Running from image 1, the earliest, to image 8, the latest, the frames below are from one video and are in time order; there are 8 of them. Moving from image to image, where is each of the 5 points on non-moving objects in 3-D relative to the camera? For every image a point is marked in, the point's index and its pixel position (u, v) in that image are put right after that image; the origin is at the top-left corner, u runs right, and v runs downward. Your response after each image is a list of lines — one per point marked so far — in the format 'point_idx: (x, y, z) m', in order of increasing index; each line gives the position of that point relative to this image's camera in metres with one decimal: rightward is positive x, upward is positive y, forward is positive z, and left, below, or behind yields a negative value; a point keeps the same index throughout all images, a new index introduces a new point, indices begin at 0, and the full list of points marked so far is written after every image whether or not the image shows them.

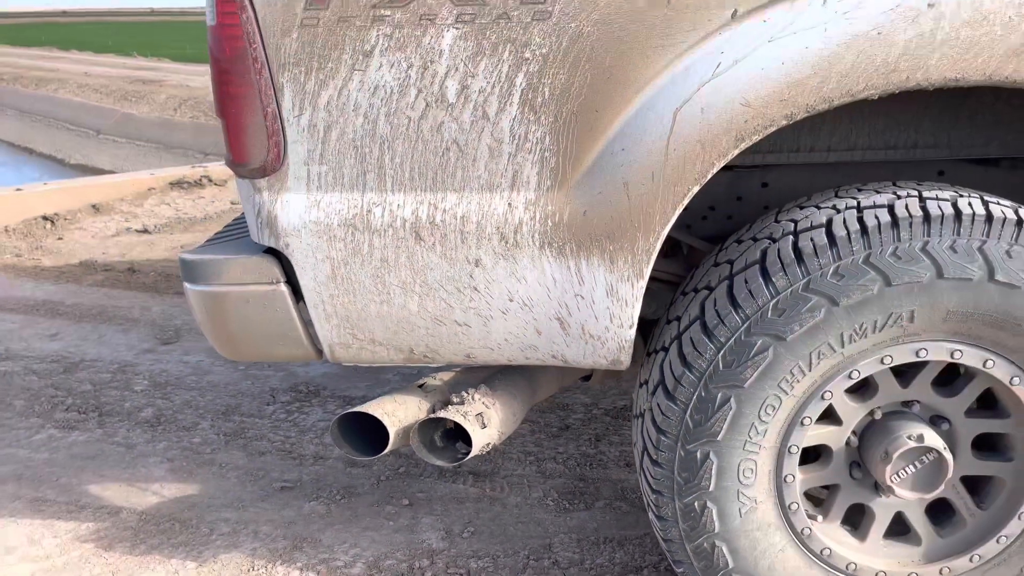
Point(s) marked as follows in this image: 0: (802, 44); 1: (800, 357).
0: (+0.4, +0.3, +1.2) m
1: (+0.4, -0.1, +1.4) m
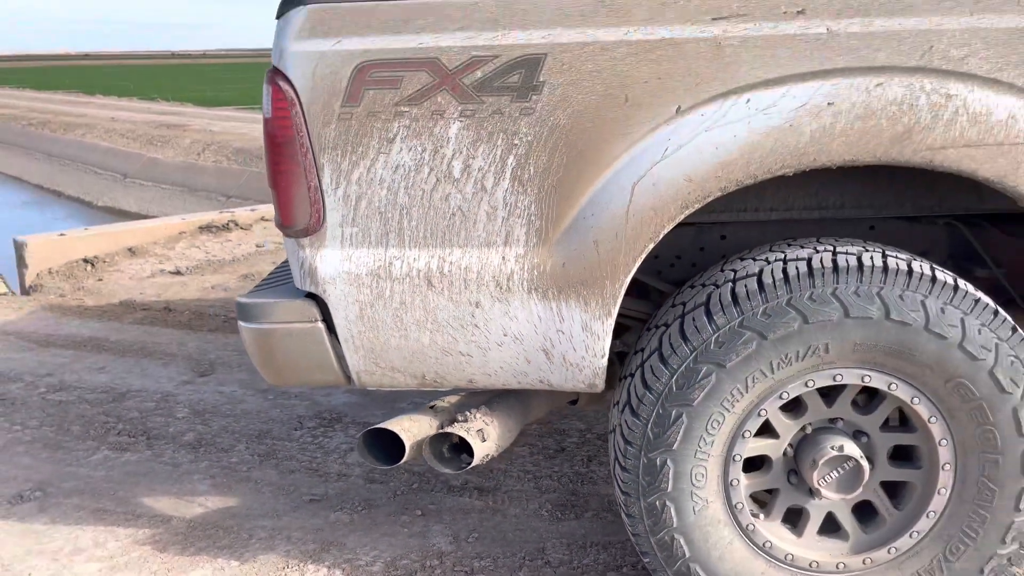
0: (+0.4, +0.3, +1.6) m
1: (+0.4, -0.2, +1.7) m
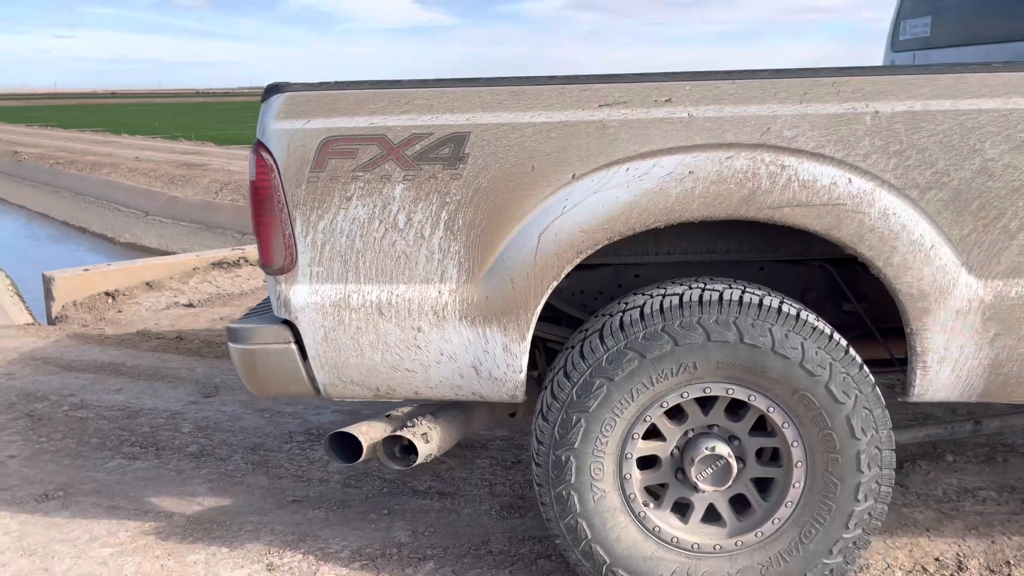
0: (+0.2, +0.2, +2.0) m
1: (+0.3, -0.2, +2.1) m
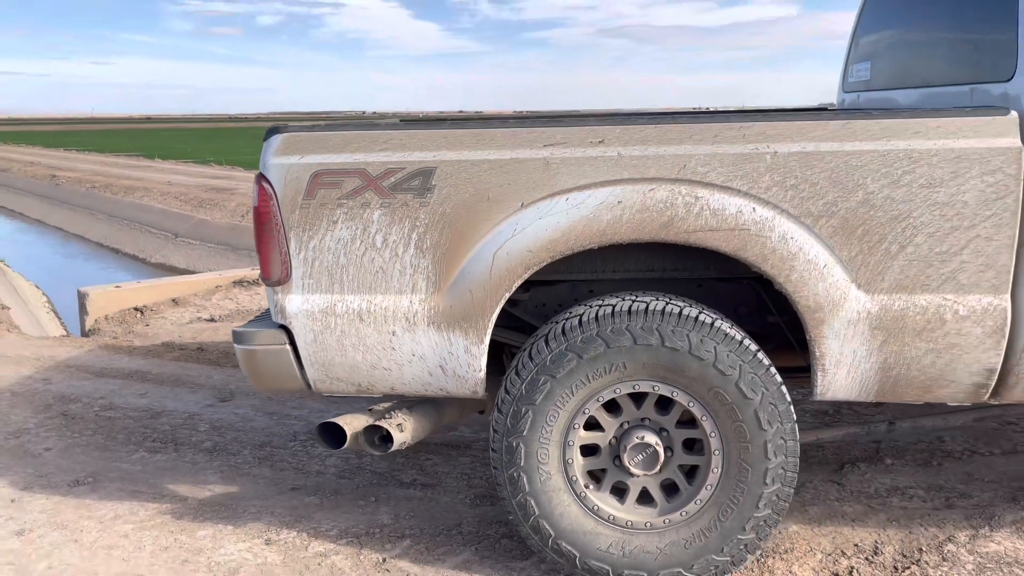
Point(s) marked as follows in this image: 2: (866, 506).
0: (+0.1, +0.2, +2.4) m
1: (+0.1, -0.3, +2.5) m
2: (+1.3, -0.8, +3.1) m
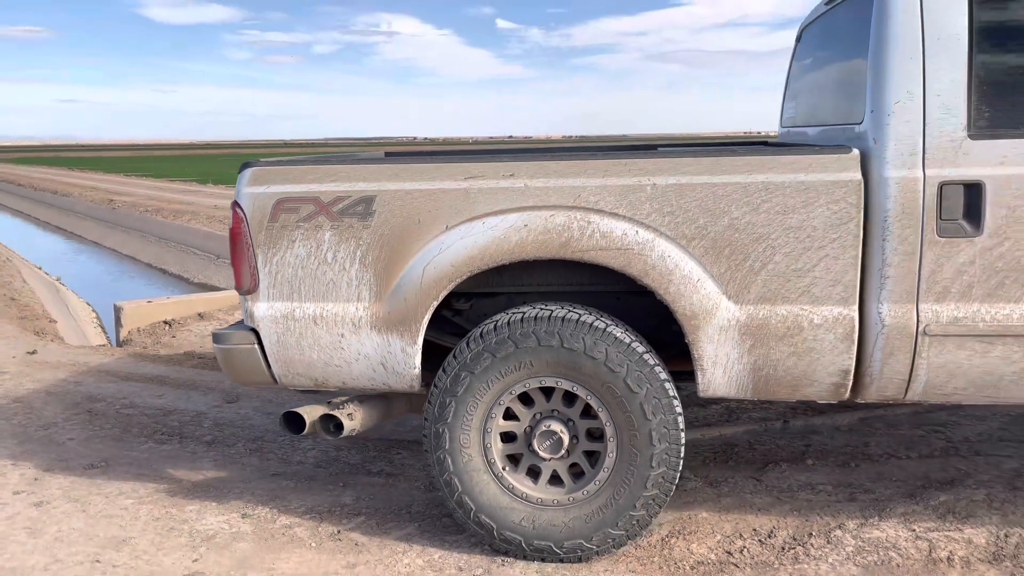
0: (-0.1, +0.2, +2.8) m
1: (-0.1, -0.3, +2.9) m
2: (+1.1, -0.8, +3.5) m
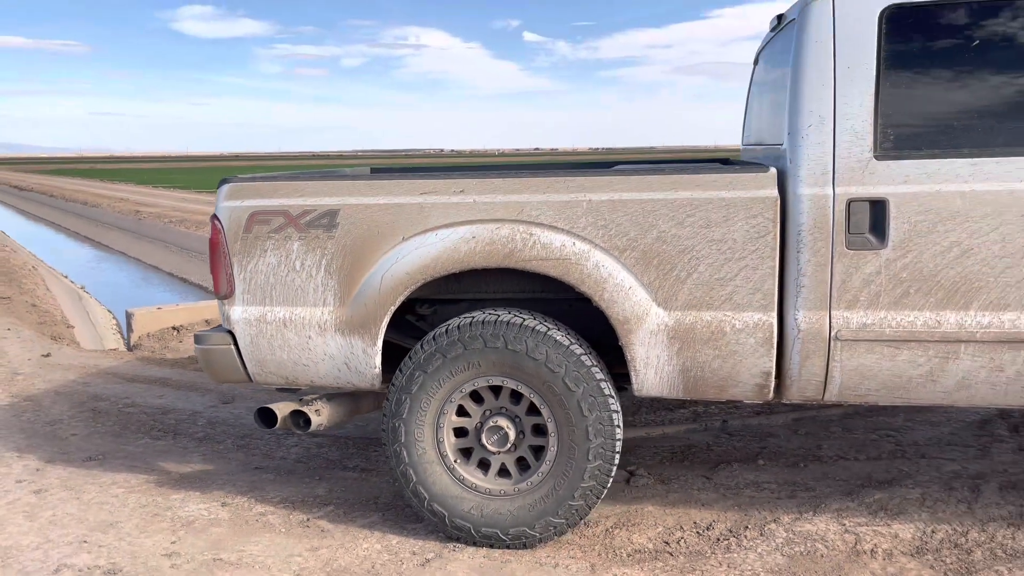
0: (-0.3, +0.1, +3.1) m
1: (-0.3, -0.3, +3.2) m
2: (+0.9, -0.9, +3.7) m
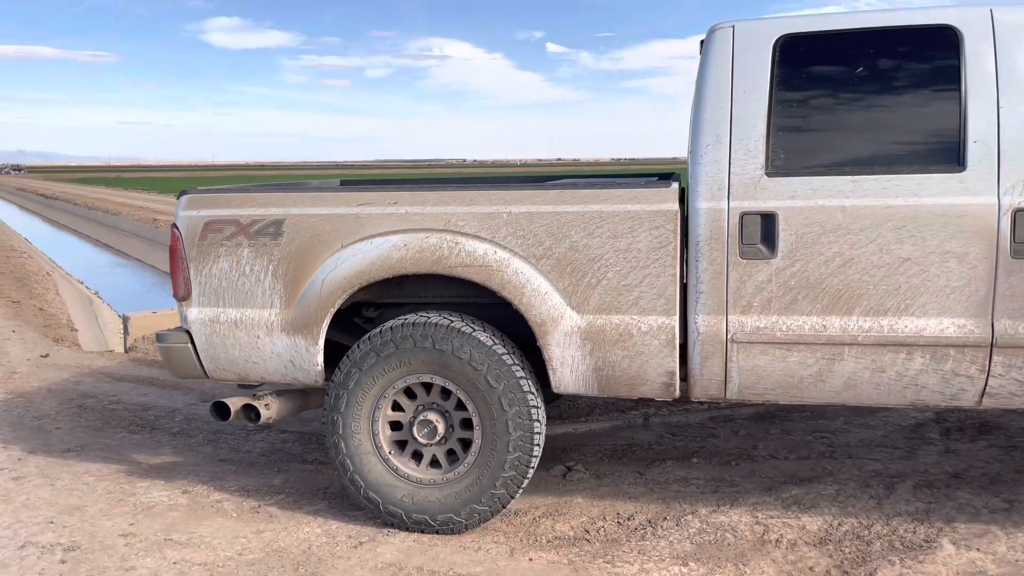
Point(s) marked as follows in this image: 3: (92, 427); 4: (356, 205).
0: (-0.6, +0.1, +3.4) m
1: (-0.6, -0.3, +3.4) m
2: (+0.6, -0.9, +4.0) m
3: (-2.4, -0.8, +4.9) m
4: (-0.6, +0.3, +3.4) m
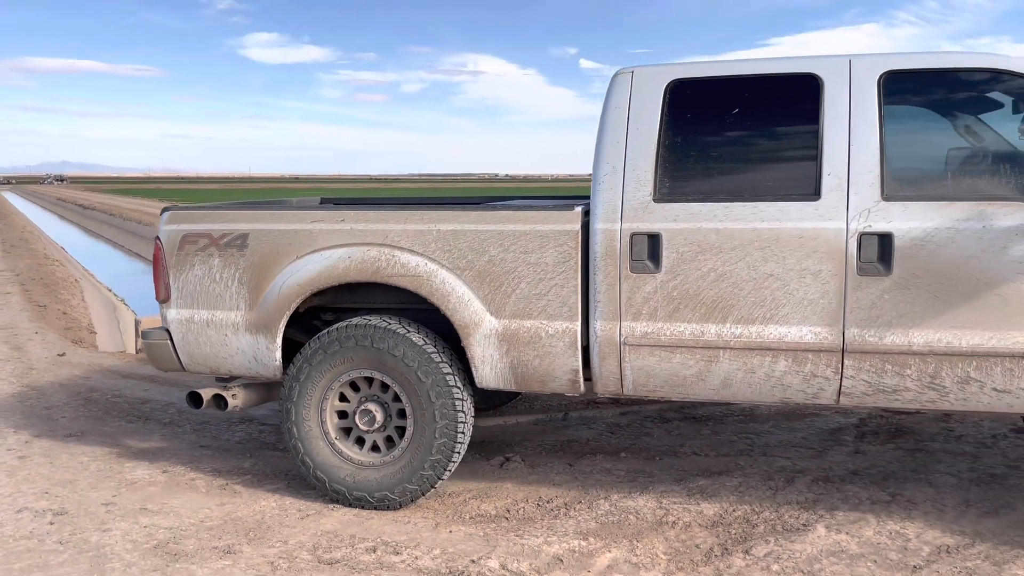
0: (-0.9, +0.1, +3.9) m
1: (-0.9, -0.4, +3.9) m
2: (+0.3, -1.0, +4.4) m
3: (-2.6, -0.8, +5.5) m
4: (-0.9, +0.3, +4.0) m
